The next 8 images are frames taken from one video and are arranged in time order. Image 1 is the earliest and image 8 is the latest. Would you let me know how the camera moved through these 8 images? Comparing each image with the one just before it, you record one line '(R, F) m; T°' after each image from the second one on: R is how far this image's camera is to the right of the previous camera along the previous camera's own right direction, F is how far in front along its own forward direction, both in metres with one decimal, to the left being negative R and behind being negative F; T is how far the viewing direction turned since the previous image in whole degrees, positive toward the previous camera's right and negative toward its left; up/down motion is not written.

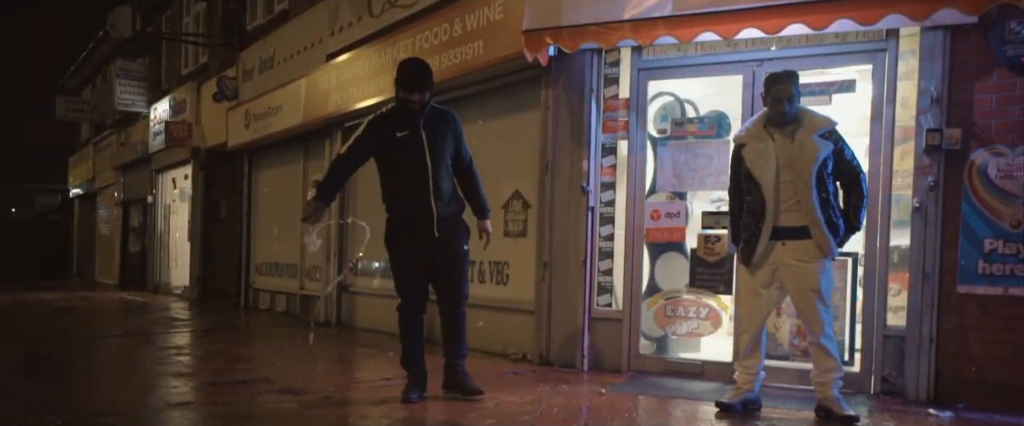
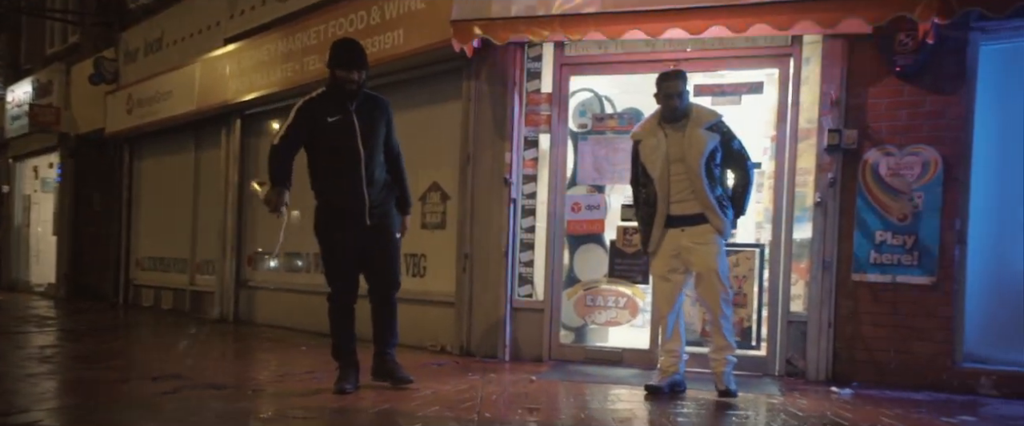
(-0.2, 0.0) m; +9°
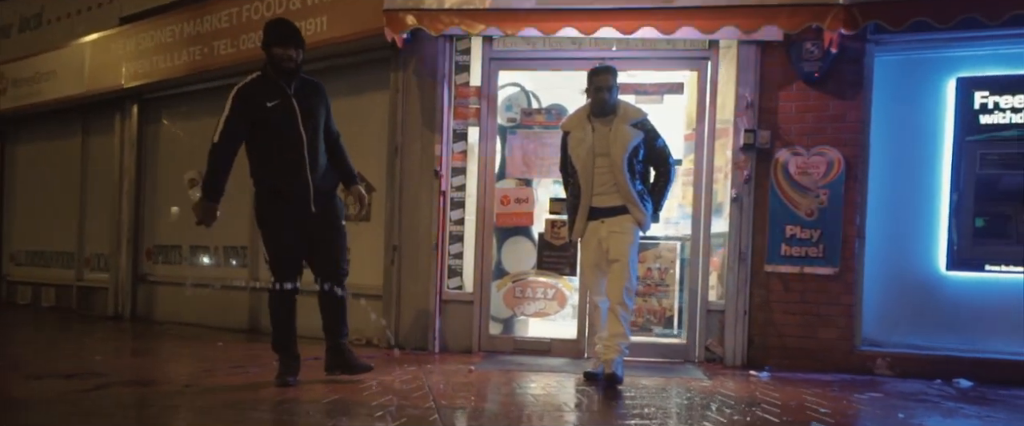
(-0.2, 0.0) m; +8°
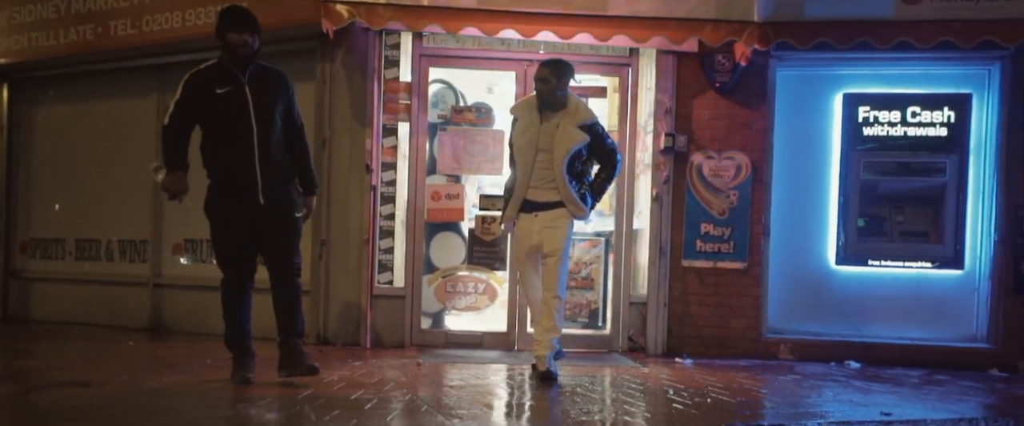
(-0.4, -0.1) m; +10°
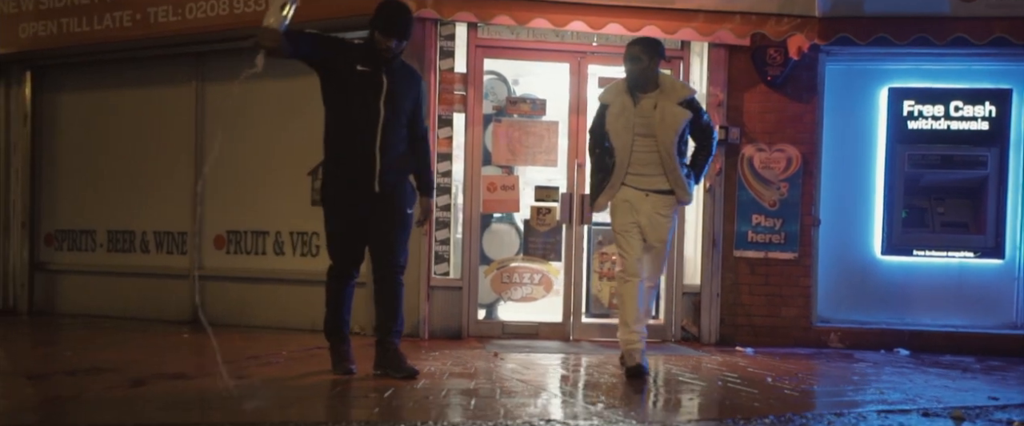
(-0.7, 0.0) m; +2°
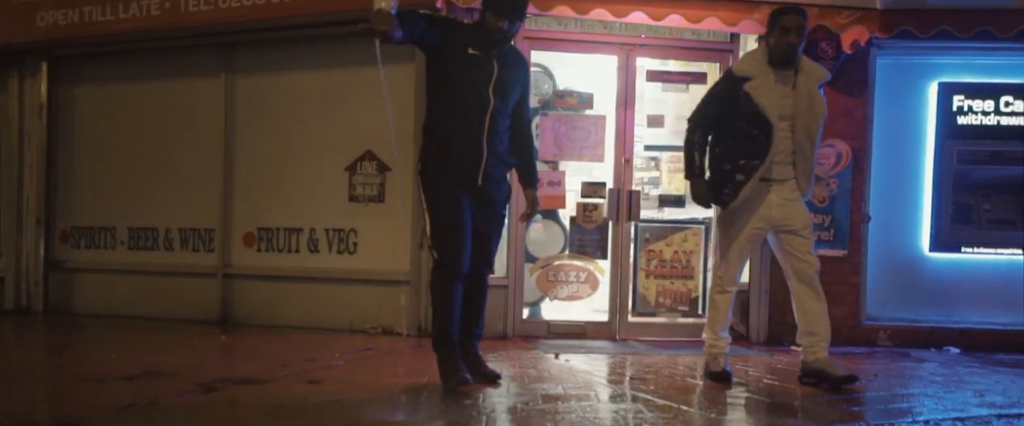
(-0.5, +0.1) m; +1°
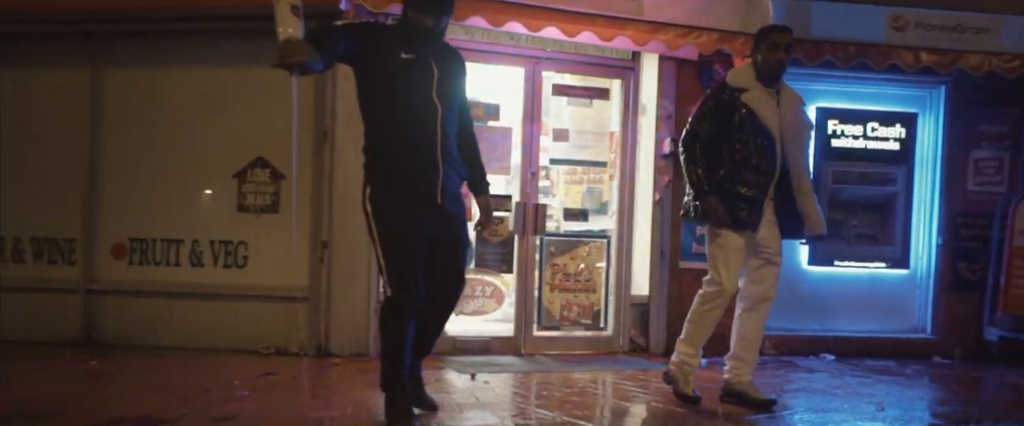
(-0.2, +0.1) m; +10°
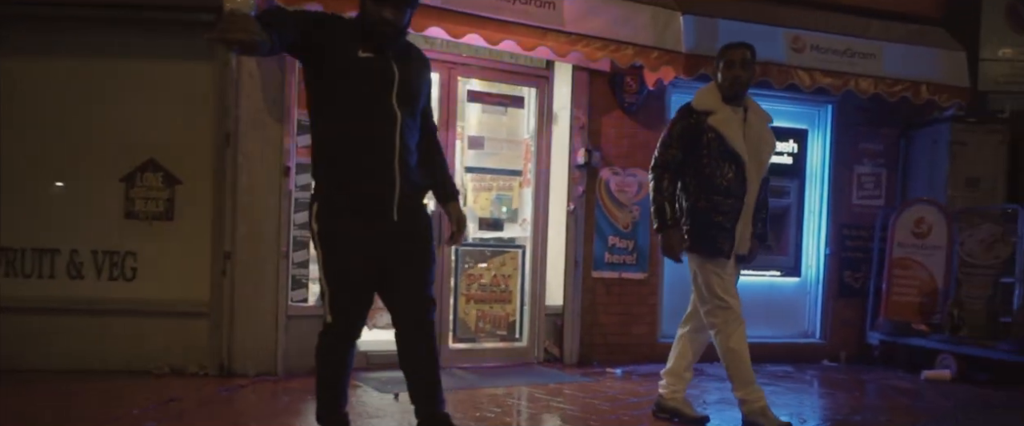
(-0.2, +0.1) m; +9°
